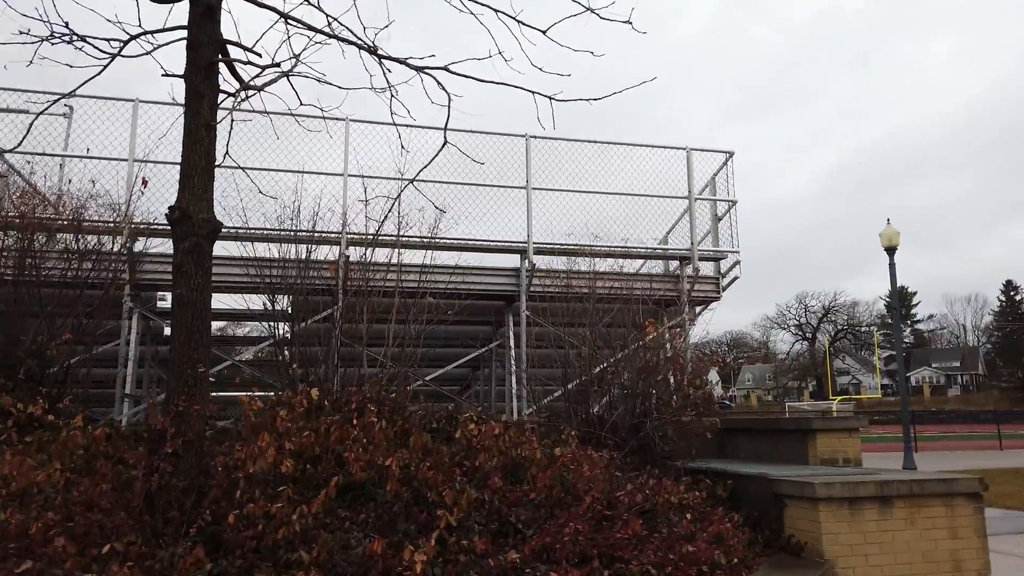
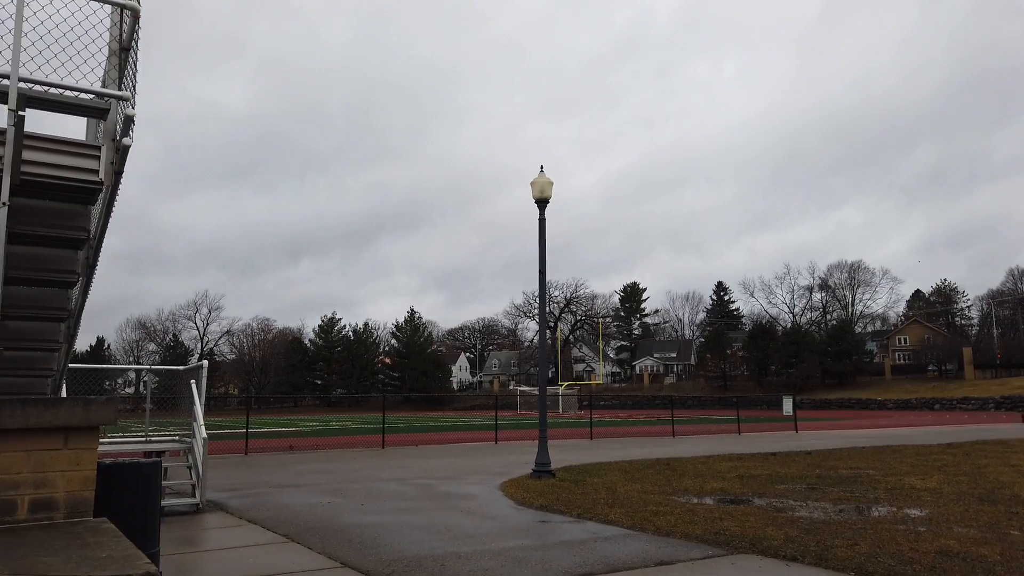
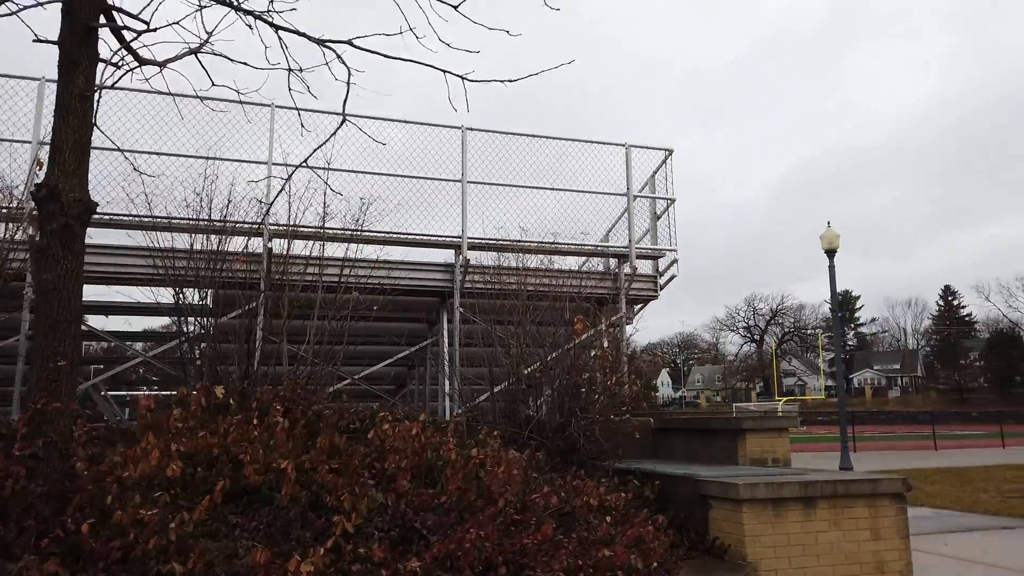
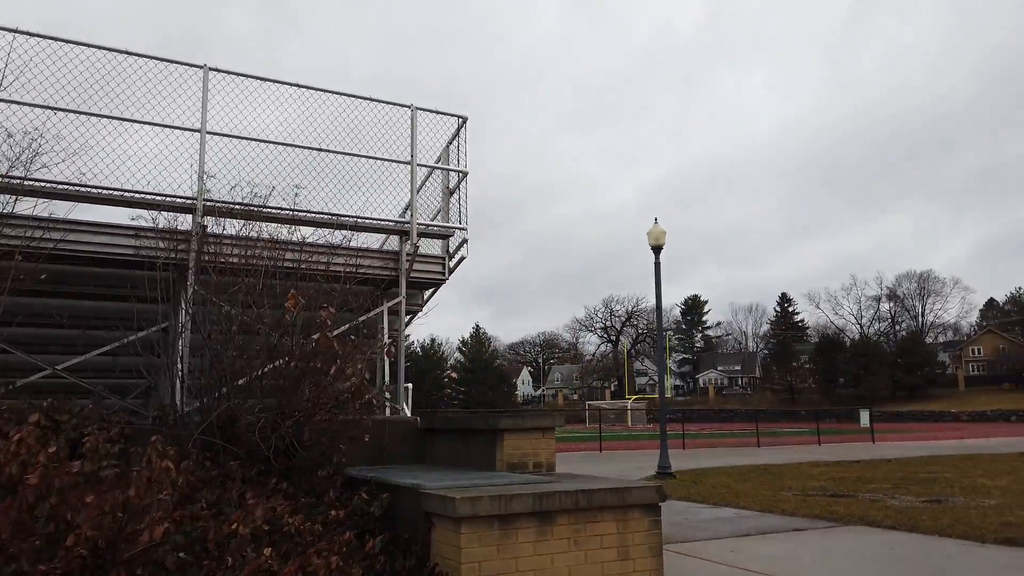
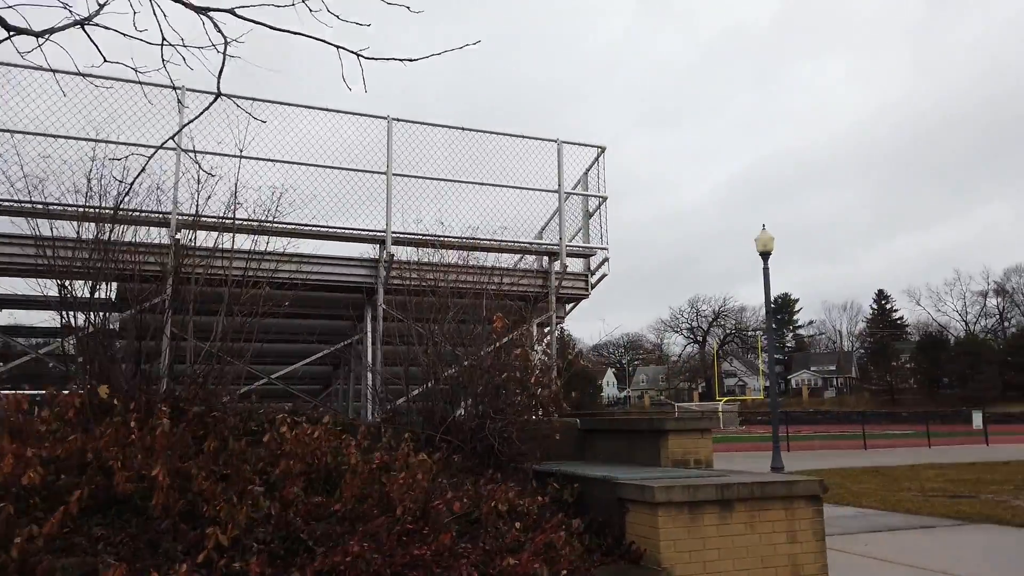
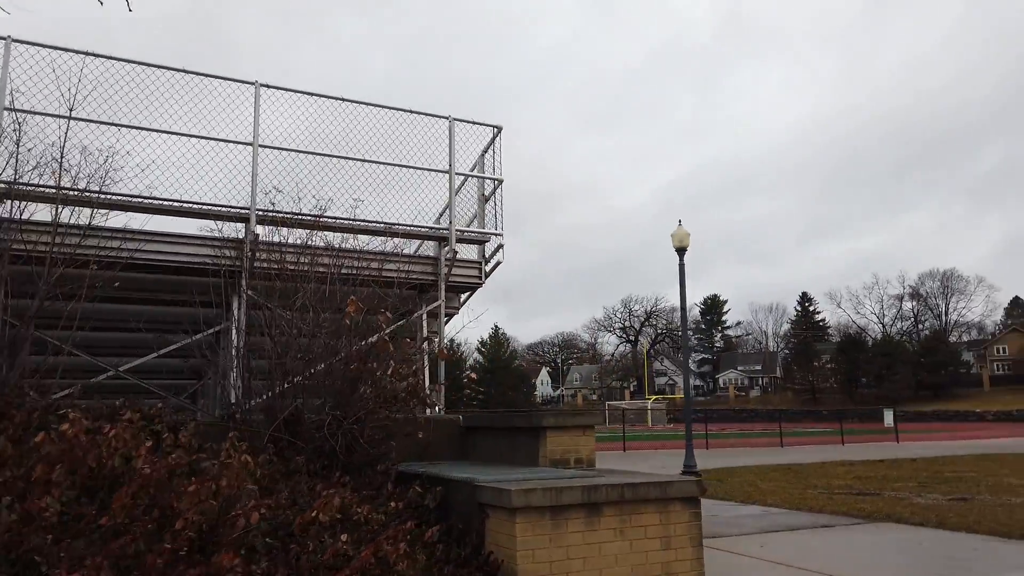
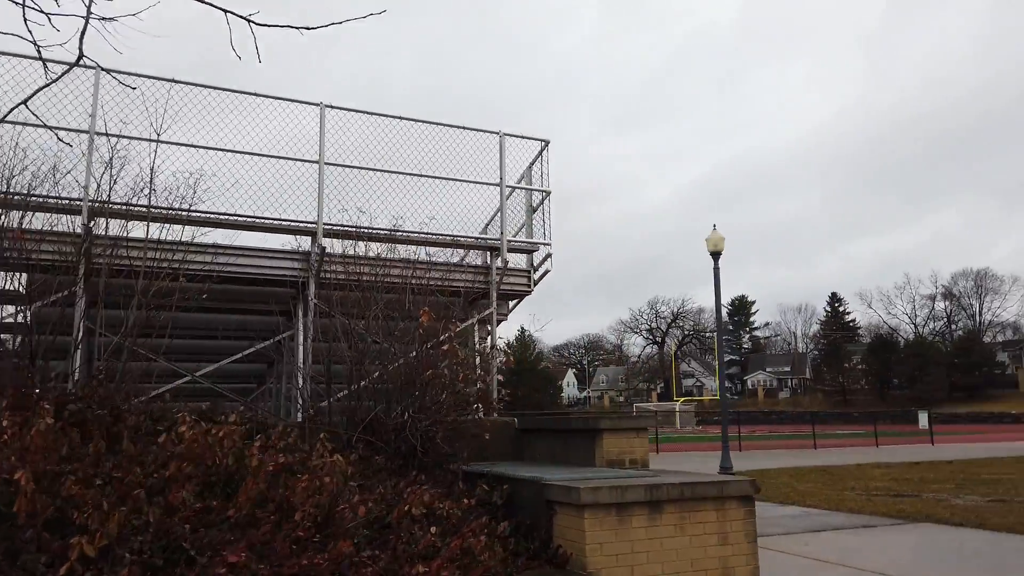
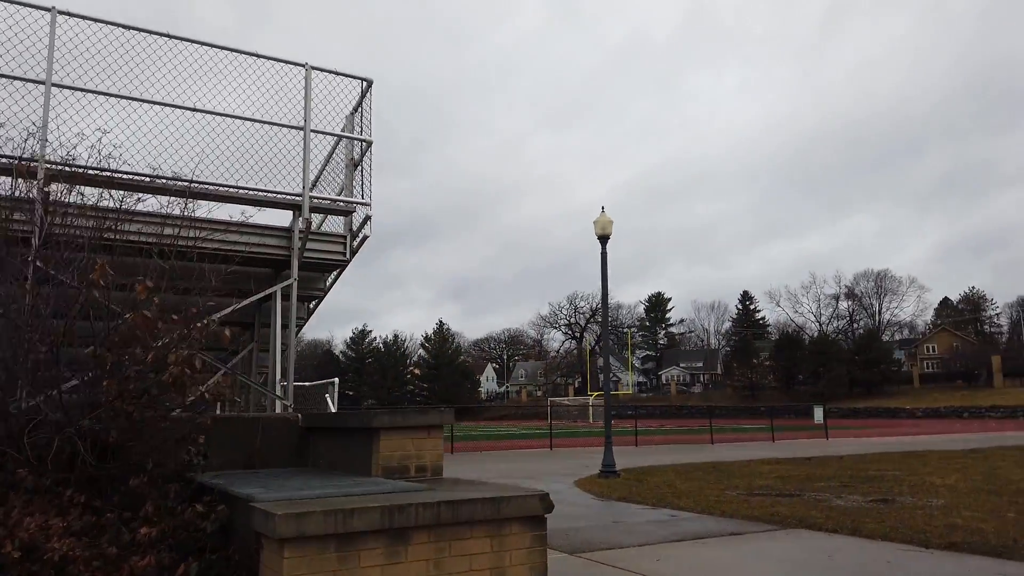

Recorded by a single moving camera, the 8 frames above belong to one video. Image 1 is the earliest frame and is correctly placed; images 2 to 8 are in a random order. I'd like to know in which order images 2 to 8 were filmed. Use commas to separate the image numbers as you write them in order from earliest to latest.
3, 5, 7, 6, 4, 8, 2
